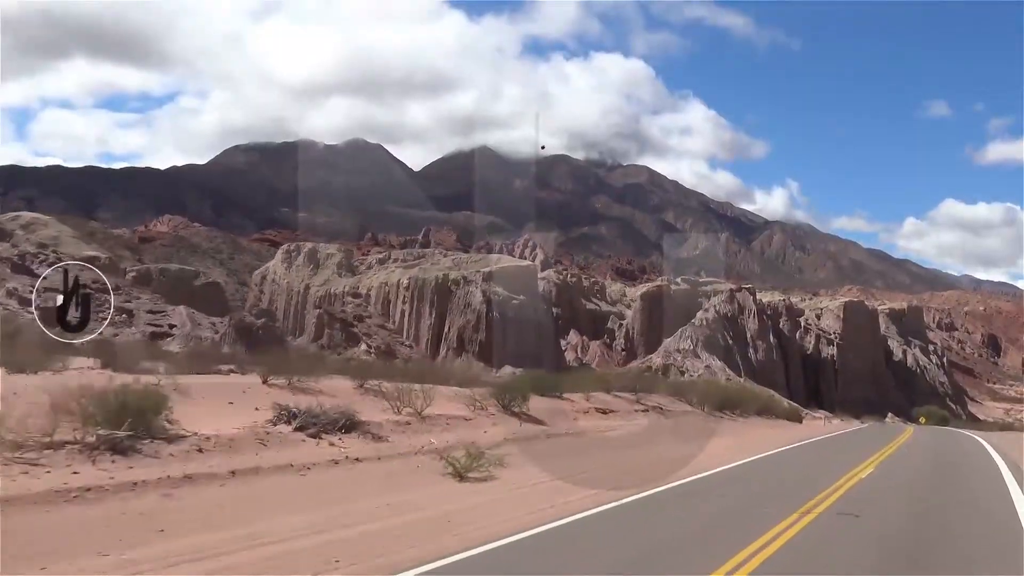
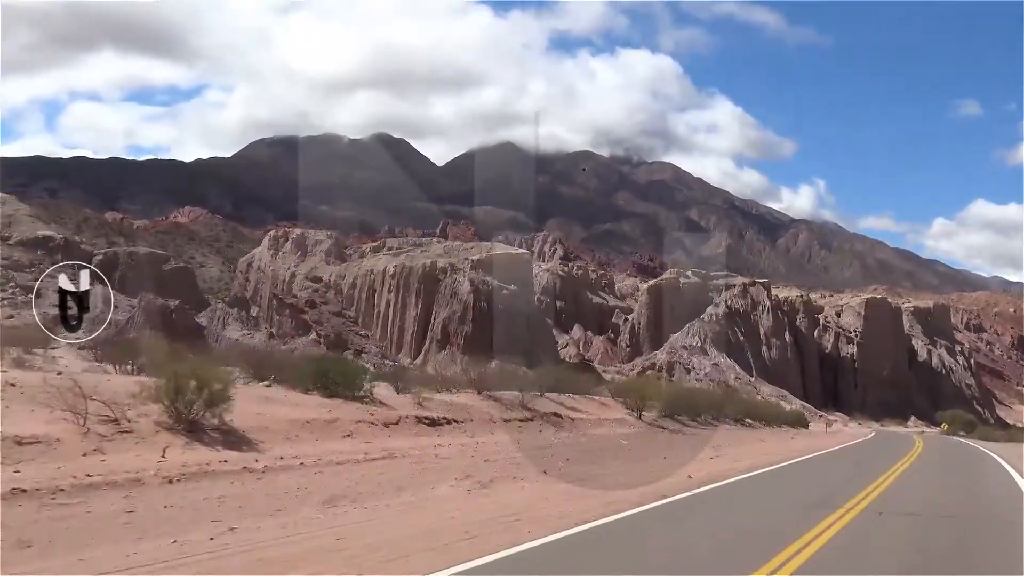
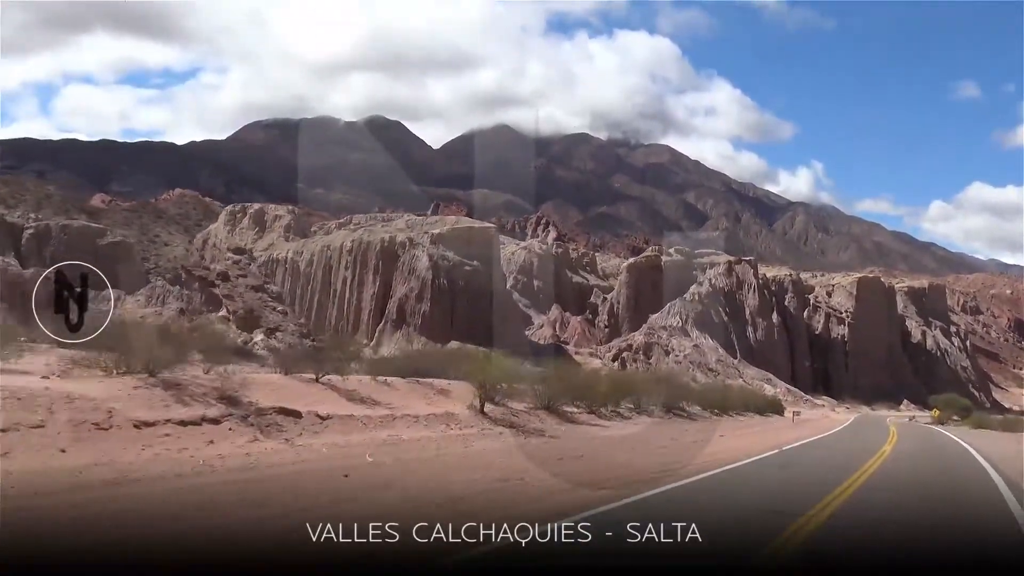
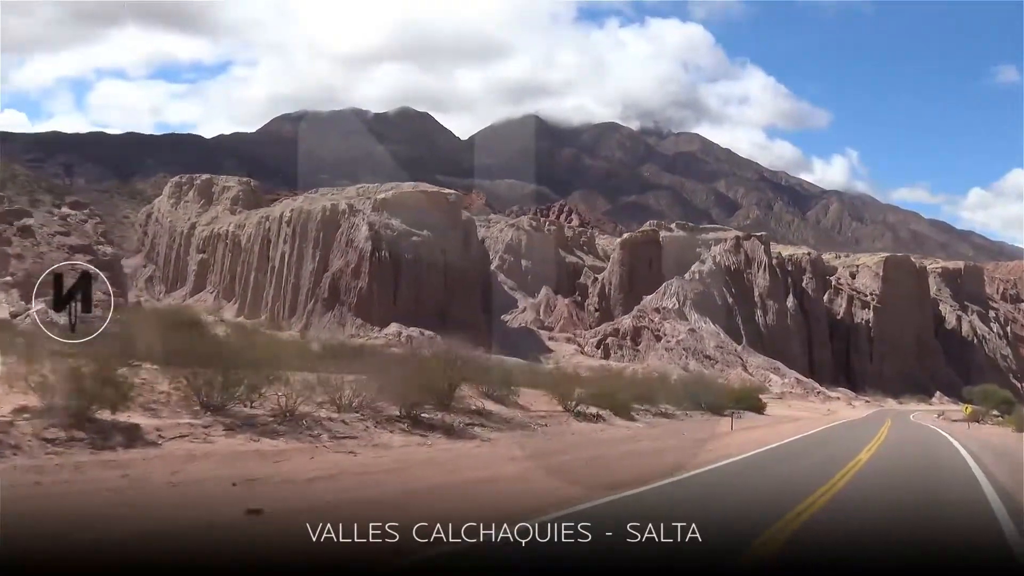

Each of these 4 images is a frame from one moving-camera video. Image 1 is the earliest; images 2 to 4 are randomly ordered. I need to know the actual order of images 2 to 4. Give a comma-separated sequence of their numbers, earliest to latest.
2, 3, 4
